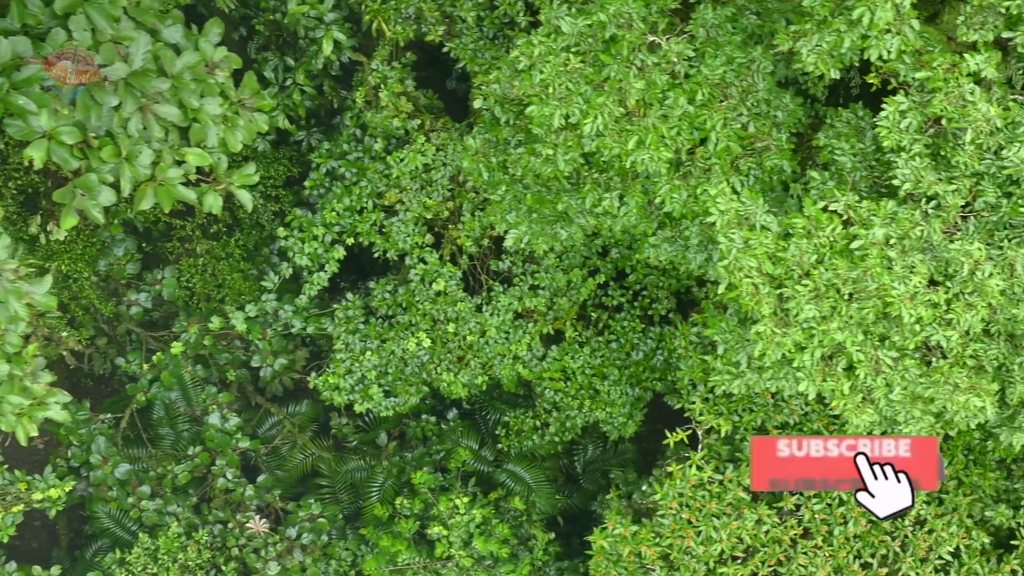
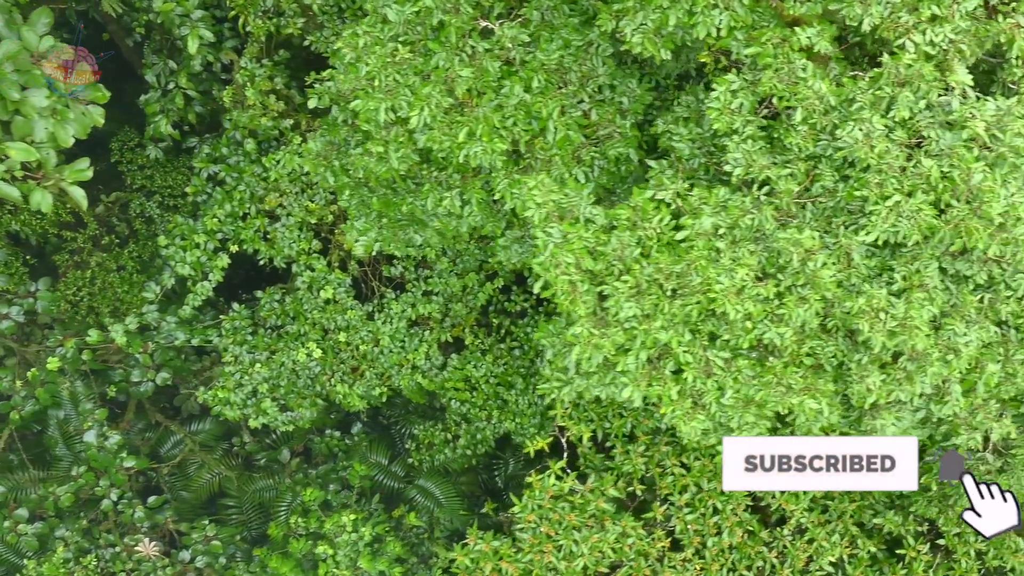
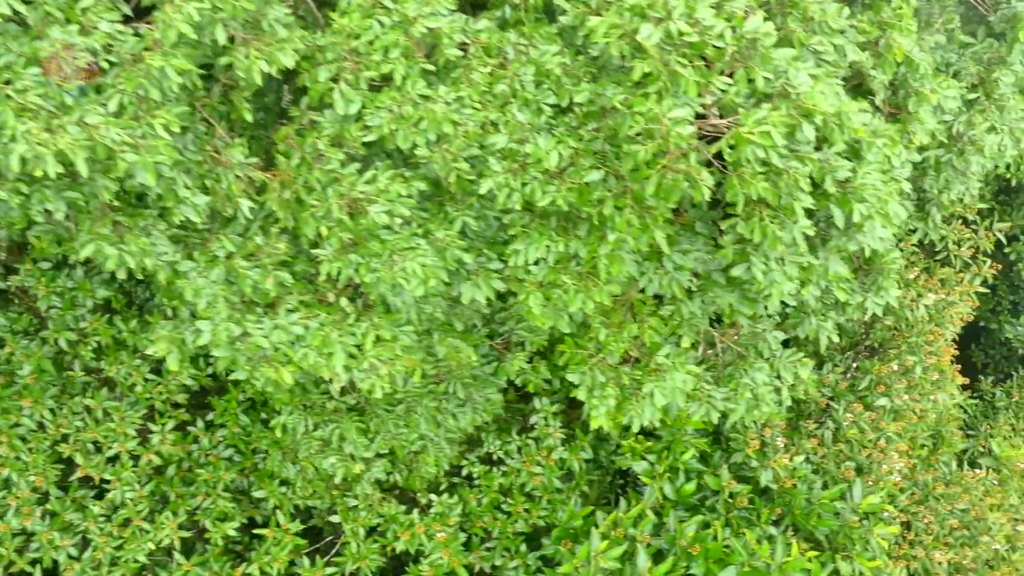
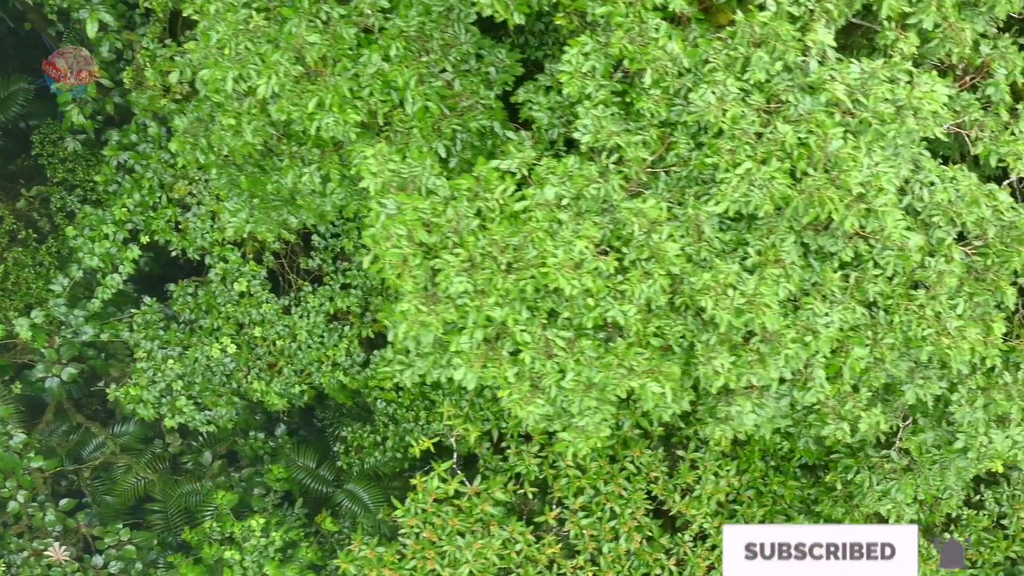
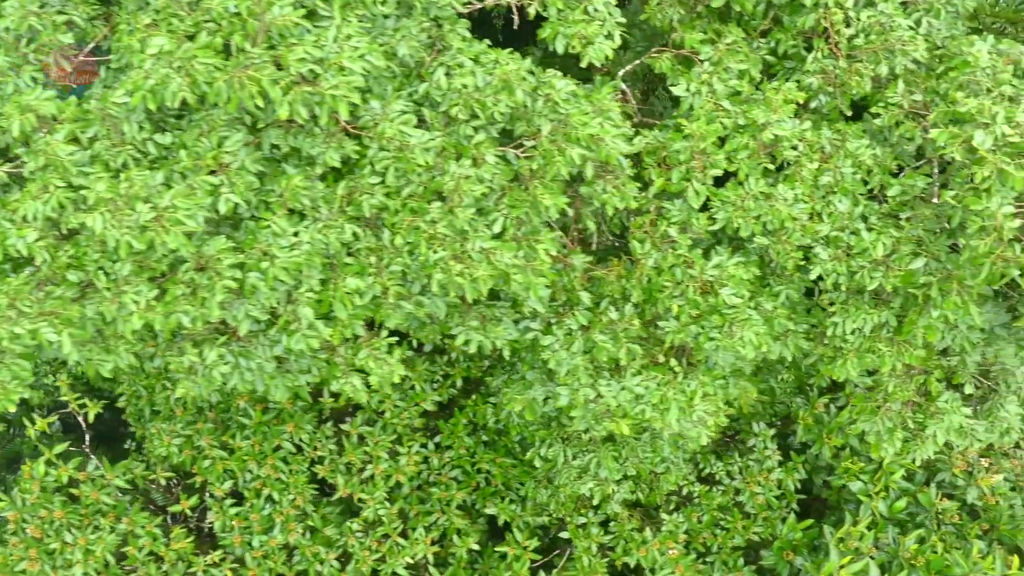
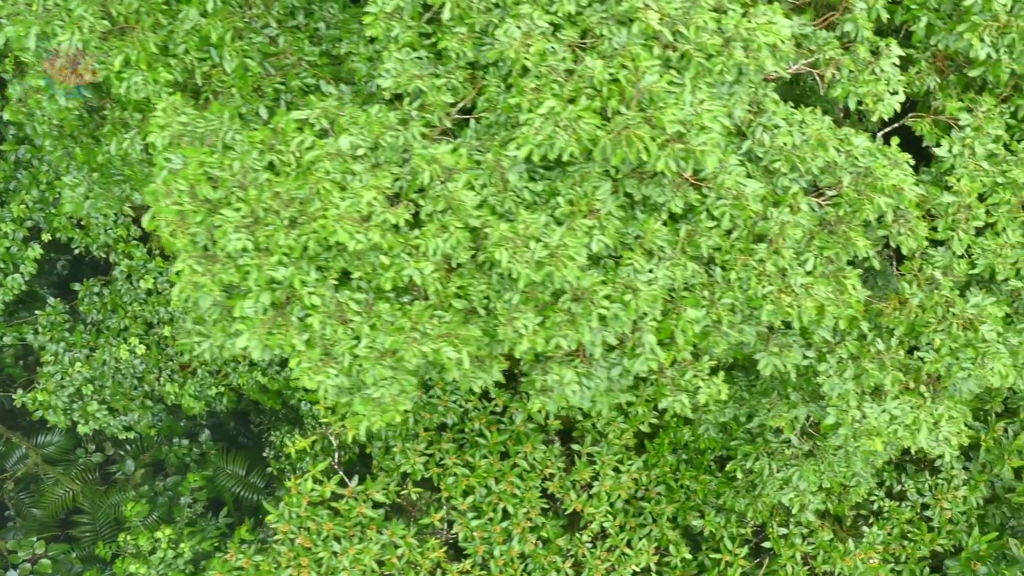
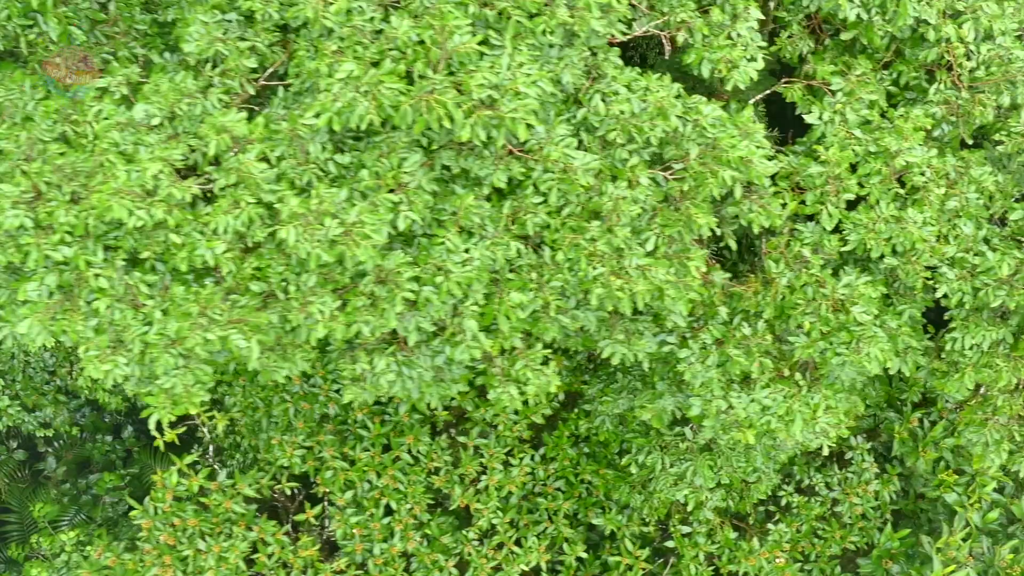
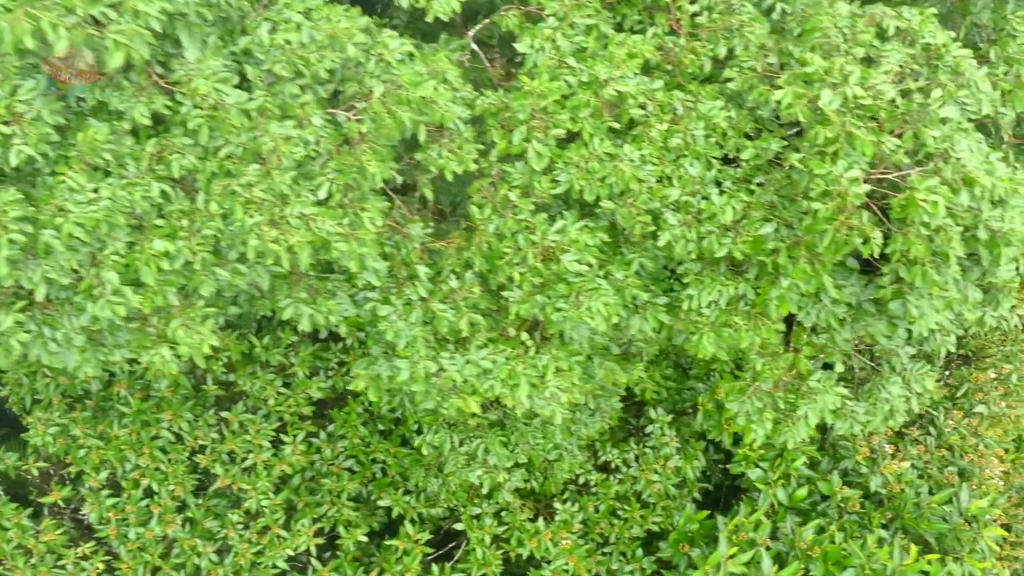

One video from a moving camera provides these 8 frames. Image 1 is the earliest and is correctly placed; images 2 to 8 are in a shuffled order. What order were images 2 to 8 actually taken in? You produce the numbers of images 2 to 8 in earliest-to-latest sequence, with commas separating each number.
2, 4, 6, 7, 5, 8, 3
